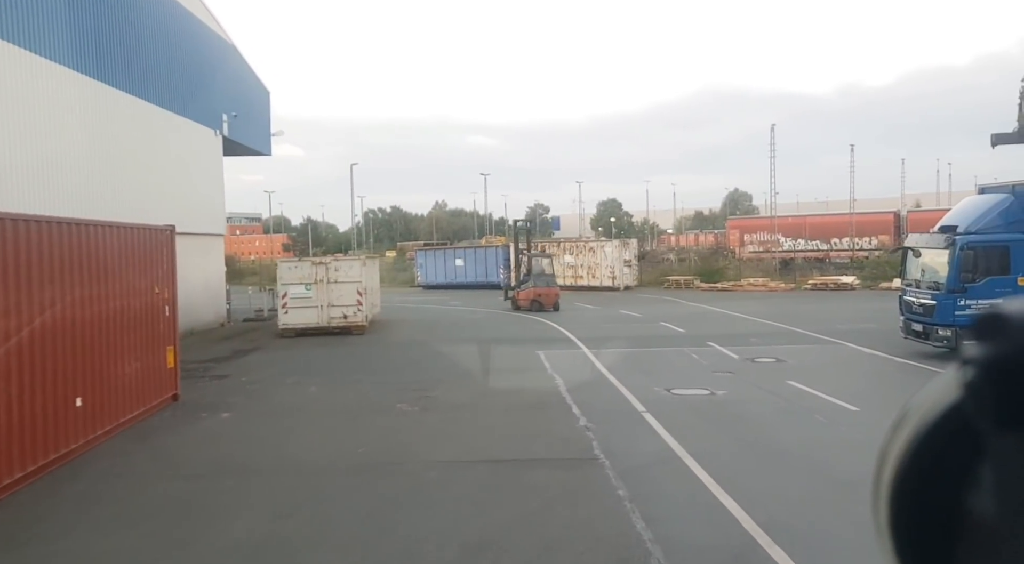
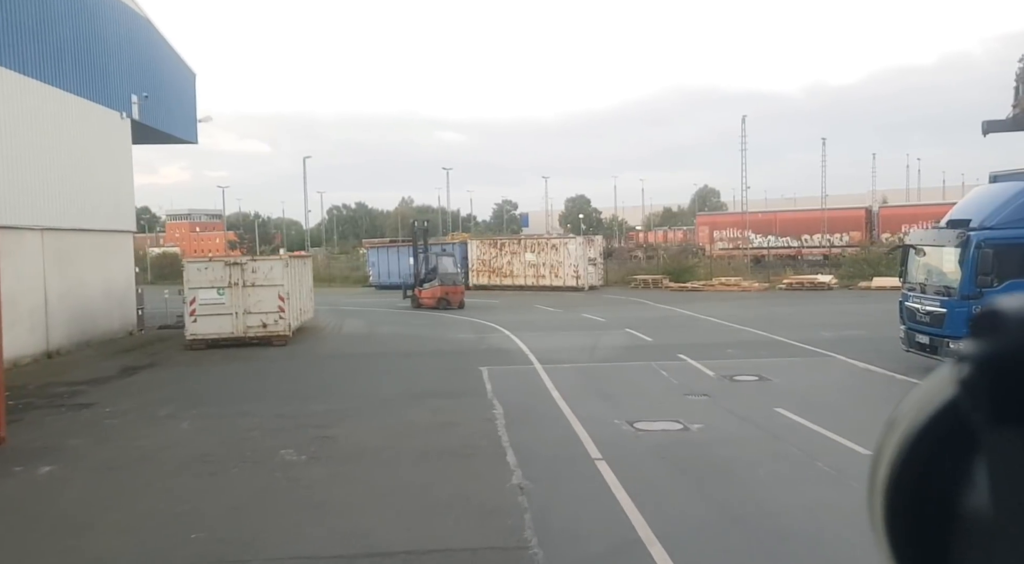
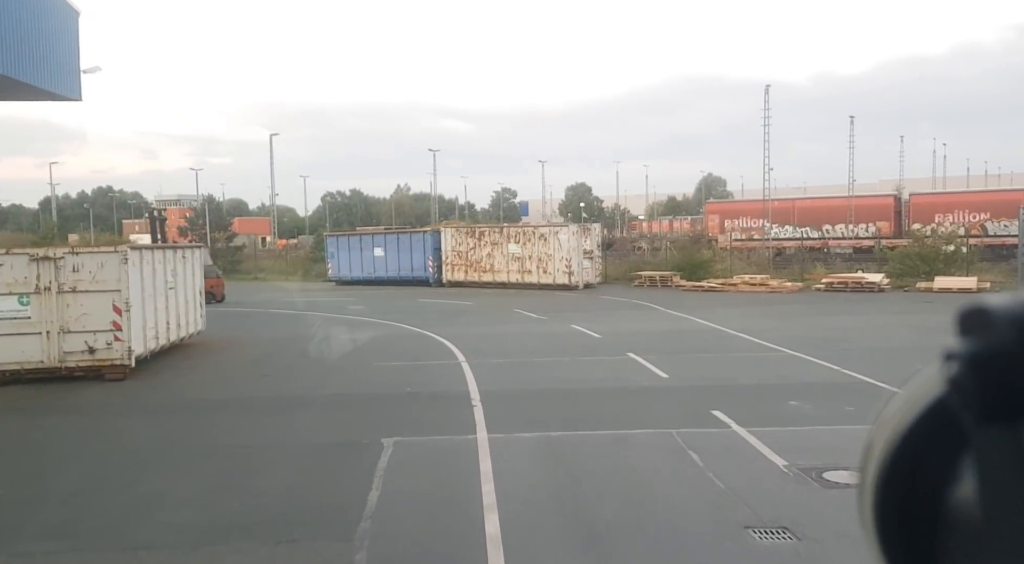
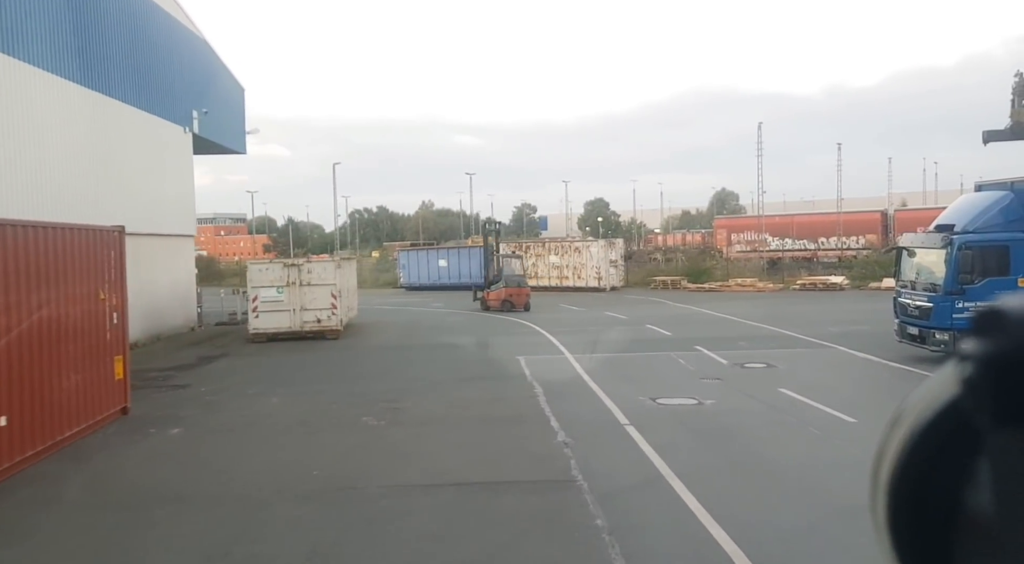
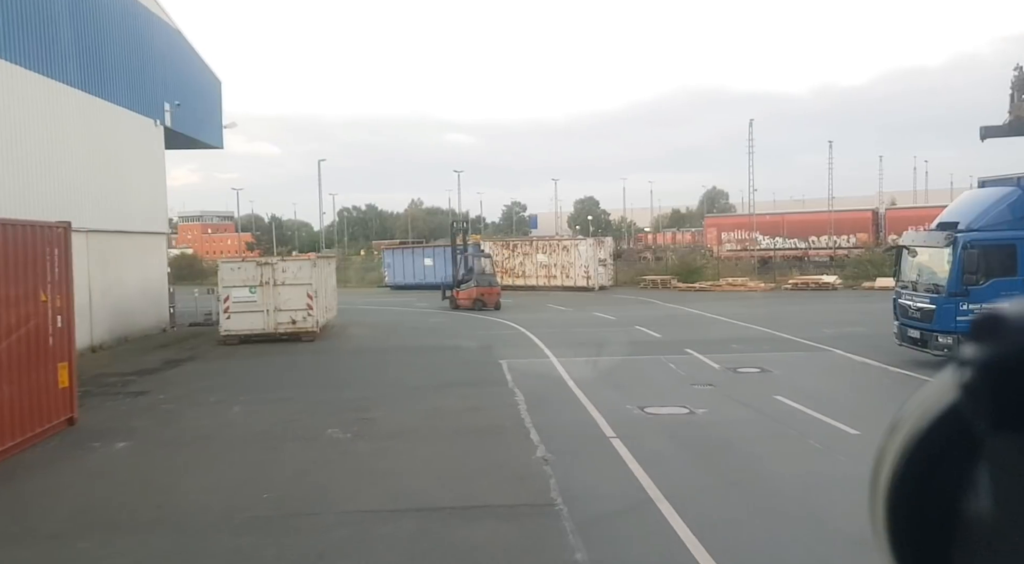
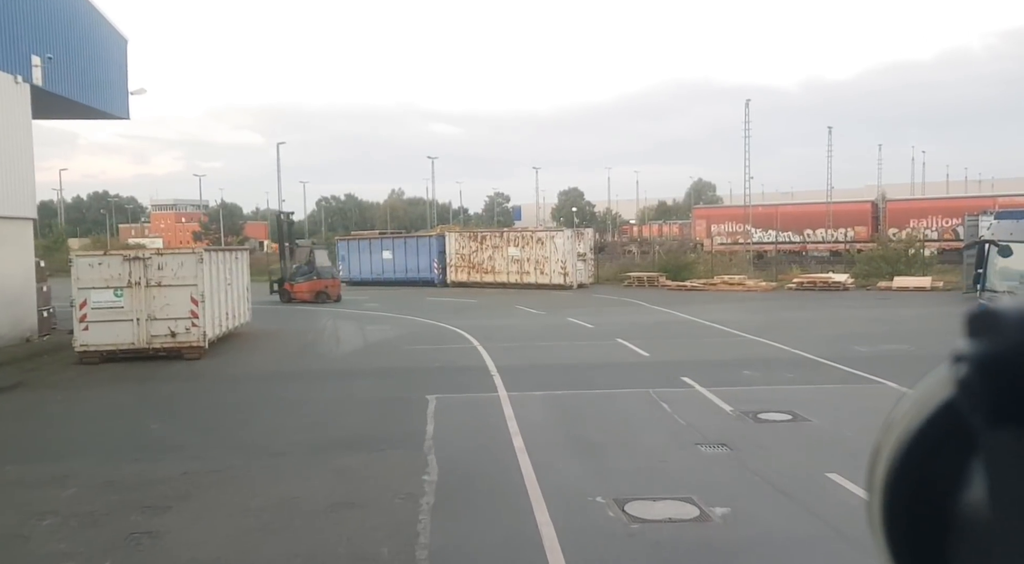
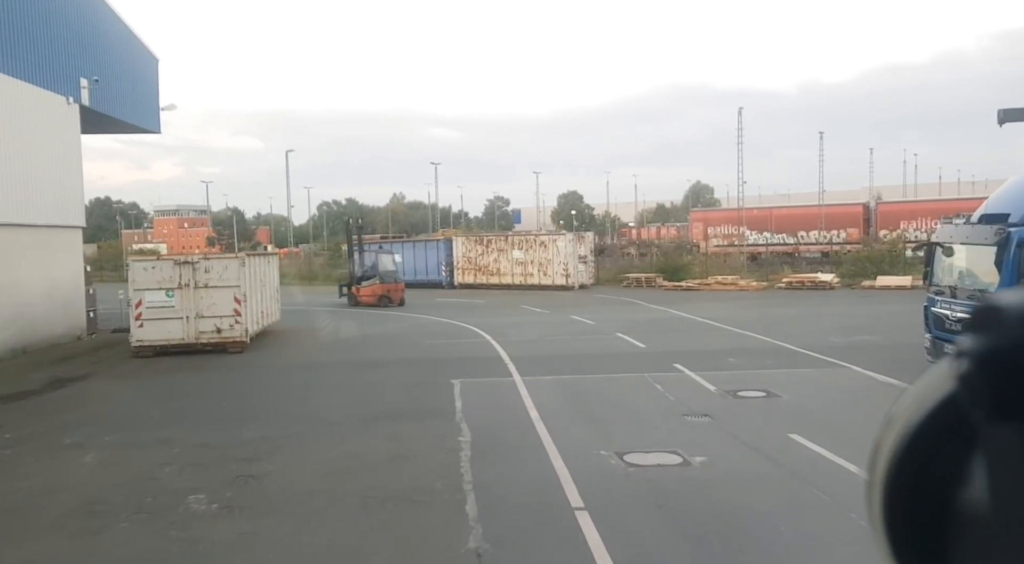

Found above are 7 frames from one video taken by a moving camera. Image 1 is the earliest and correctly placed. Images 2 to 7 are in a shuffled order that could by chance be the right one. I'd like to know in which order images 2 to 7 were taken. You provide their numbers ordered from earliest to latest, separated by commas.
4, 5, 2, 7, 6, 3
